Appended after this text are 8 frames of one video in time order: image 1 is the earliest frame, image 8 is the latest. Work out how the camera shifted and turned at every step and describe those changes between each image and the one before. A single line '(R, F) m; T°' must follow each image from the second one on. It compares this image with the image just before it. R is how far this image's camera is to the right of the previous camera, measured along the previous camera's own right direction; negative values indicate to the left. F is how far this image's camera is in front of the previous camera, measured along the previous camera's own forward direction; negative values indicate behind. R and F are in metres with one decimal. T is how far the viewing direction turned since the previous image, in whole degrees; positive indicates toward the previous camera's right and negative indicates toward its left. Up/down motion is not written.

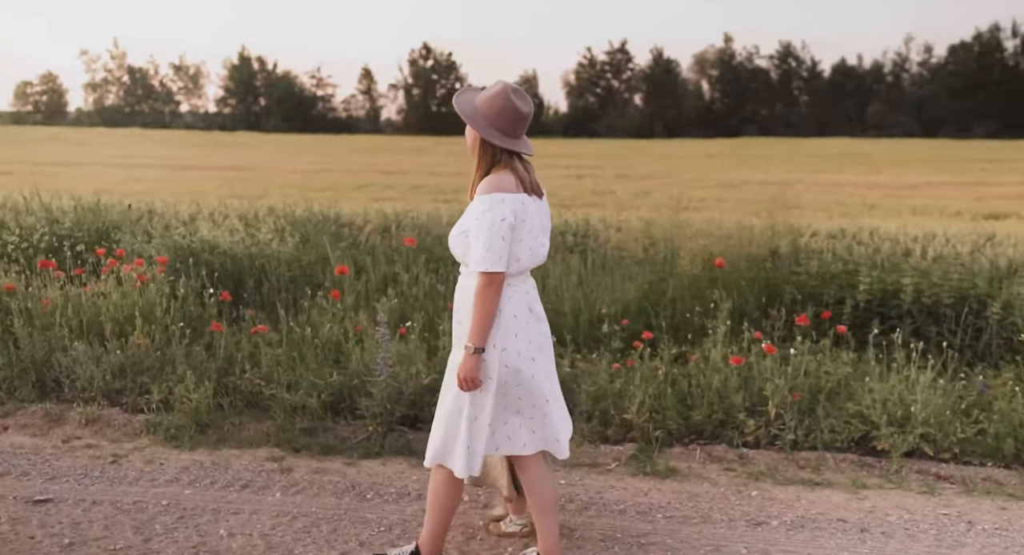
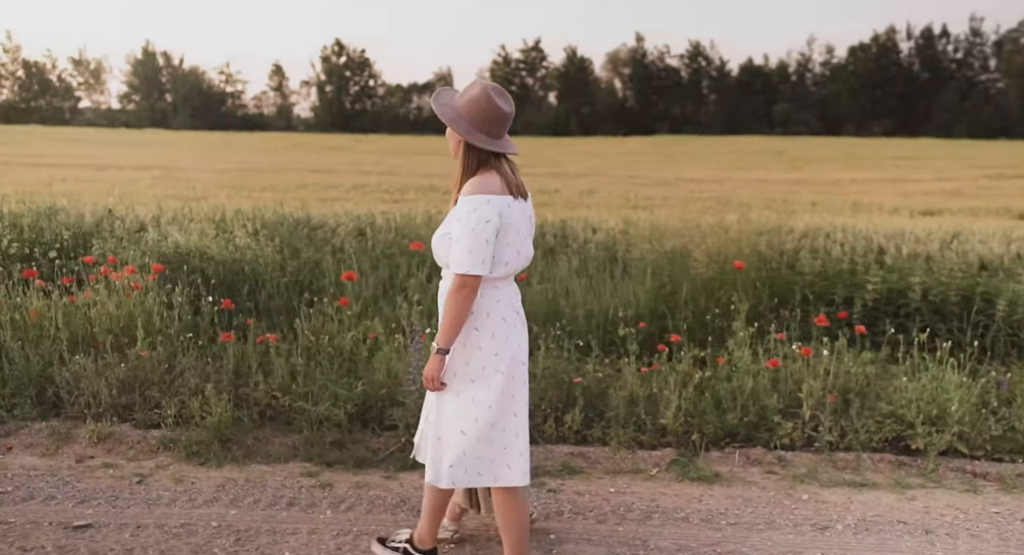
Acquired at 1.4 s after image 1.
(-0.4, +0.1) m; +4°
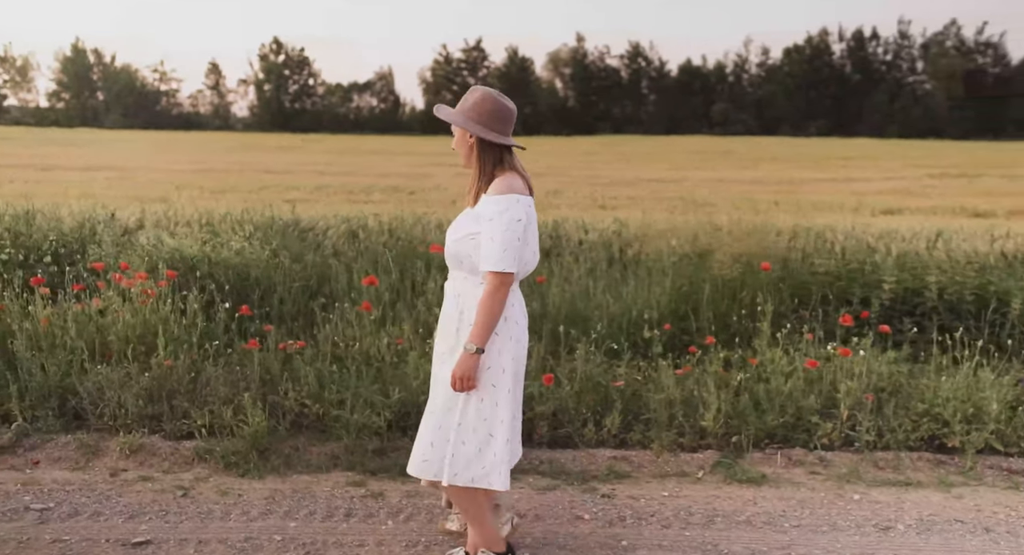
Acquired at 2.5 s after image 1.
(-0.4, 0.0) m; +3°
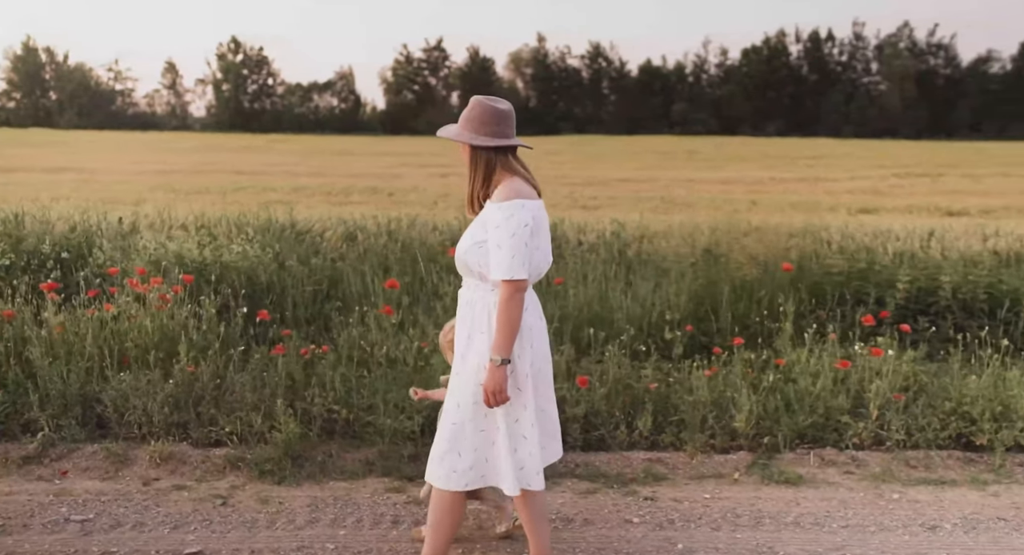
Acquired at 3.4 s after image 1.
(-0.3, 0.0) m; +2°
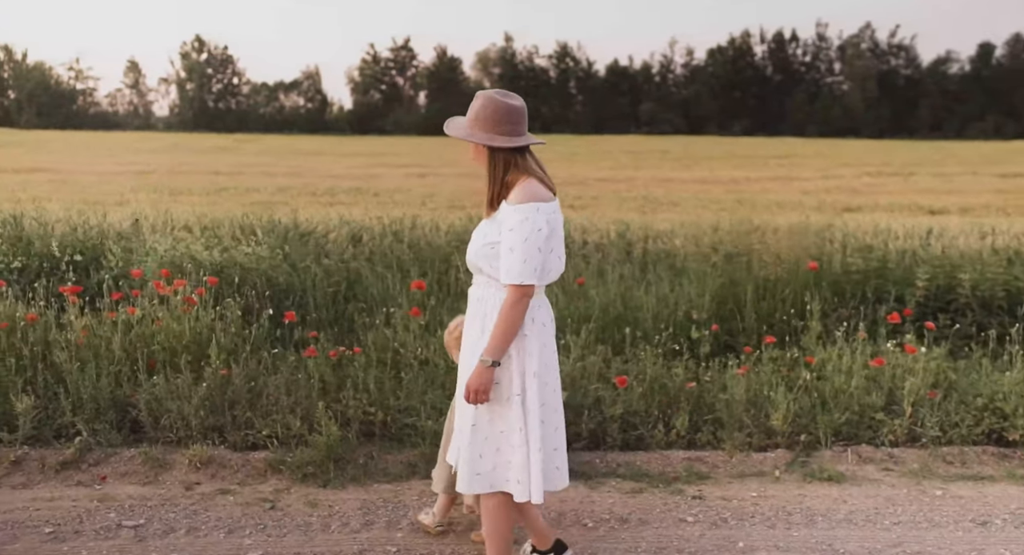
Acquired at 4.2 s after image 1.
(-0.3, 0.0) m; +1°
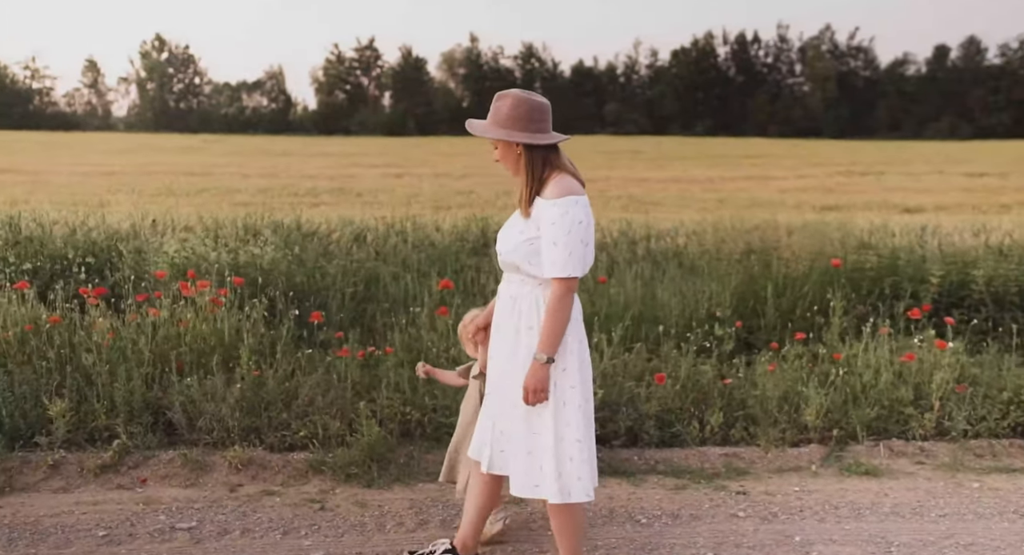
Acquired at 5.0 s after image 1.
(-0.3, 0.0) m; +1°
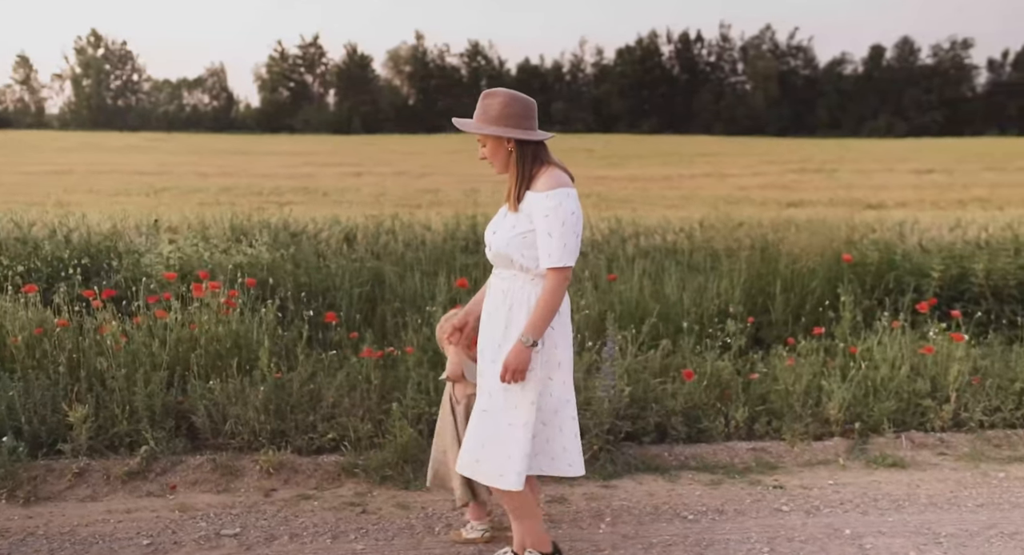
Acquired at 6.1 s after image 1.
(-0.3, 0.0) m; +2°
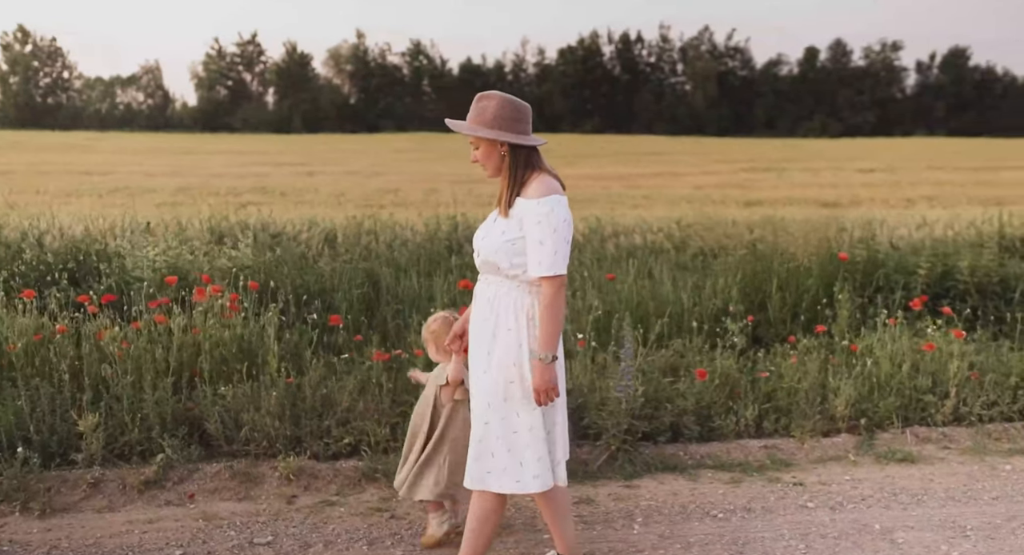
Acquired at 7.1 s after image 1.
(-0.3, 0.0) m; +3°
